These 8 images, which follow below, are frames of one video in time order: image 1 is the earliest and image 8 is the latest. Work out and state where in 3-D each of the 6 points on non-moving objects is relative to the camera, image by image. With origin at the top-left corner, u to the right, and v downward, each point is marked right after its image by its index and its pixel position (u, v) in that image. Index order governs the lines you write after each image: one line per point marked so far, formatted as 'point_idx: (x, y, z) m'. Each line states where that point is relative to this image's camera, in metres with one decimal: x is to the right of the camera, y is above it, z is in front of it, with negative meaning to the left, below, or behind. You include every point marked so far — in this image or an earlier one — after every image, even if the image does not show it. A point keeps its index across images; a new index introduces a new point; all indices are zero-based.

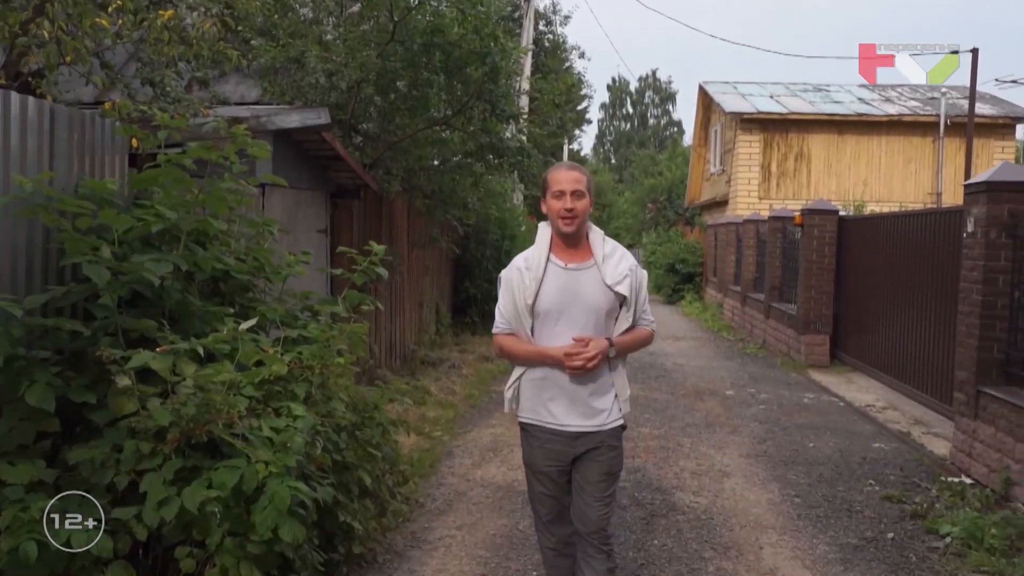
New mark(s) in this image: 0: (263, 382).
0: (-1.0, -0.4, +3.6) m
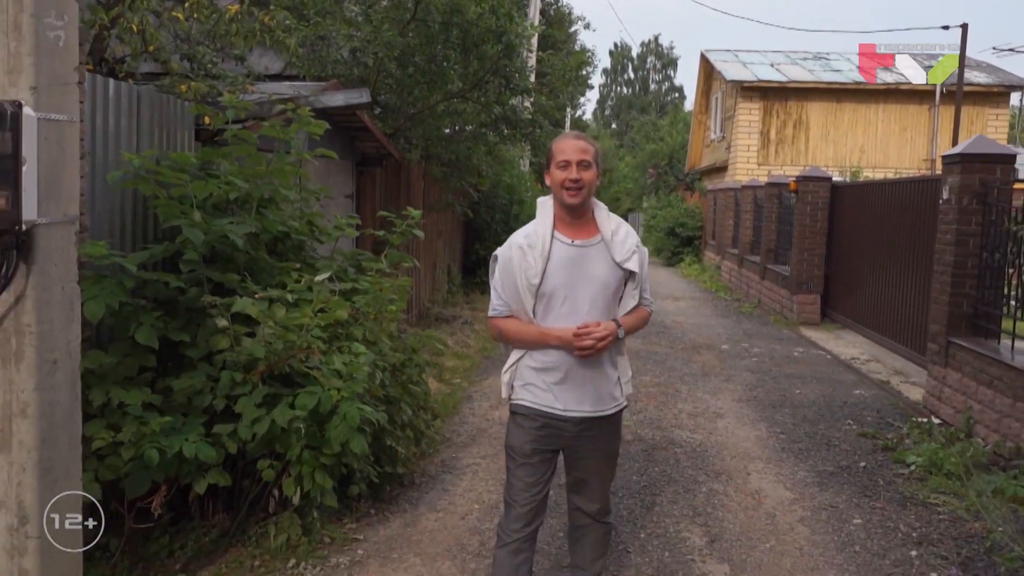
0: (-0.9, -0.2, +4.3) m
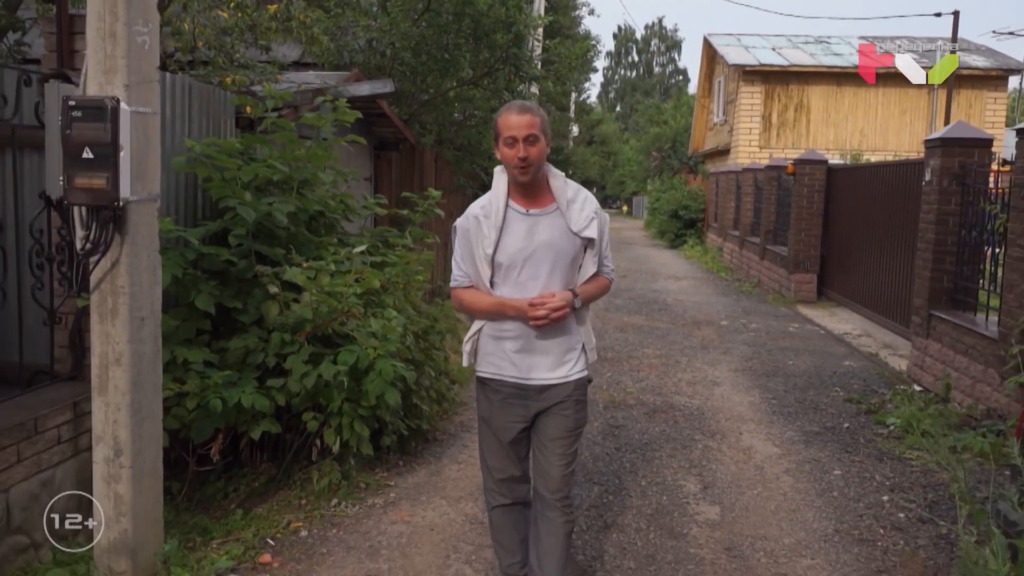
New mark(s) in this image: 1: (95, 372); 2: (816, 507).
0: (-0.8, 0.0, +4.8) m
1: (-1.6, -0.3, +3.4) m
2: (+1.7, -1.2, +4.7) m
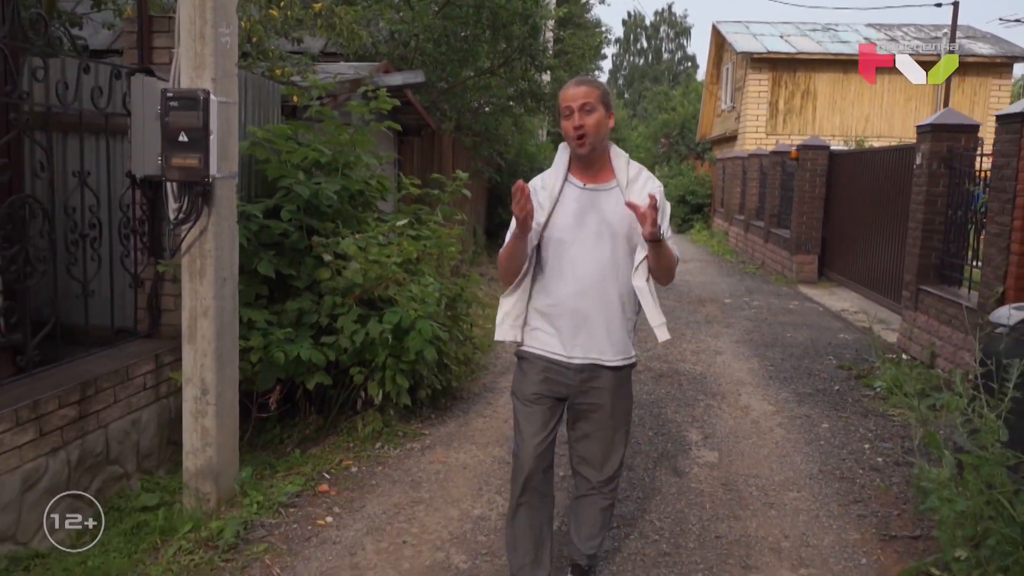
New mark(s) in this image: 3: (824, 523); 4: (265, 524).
0: (-0.7, +0.2, +5.4) m
1: (-1.5, -0.2, +4.0) m
2: (+1.8, -1.0, +5.3) m
3: (+1.5, -1.2, +4.2) m
4: (-1.2, -1.1, +4.0) m
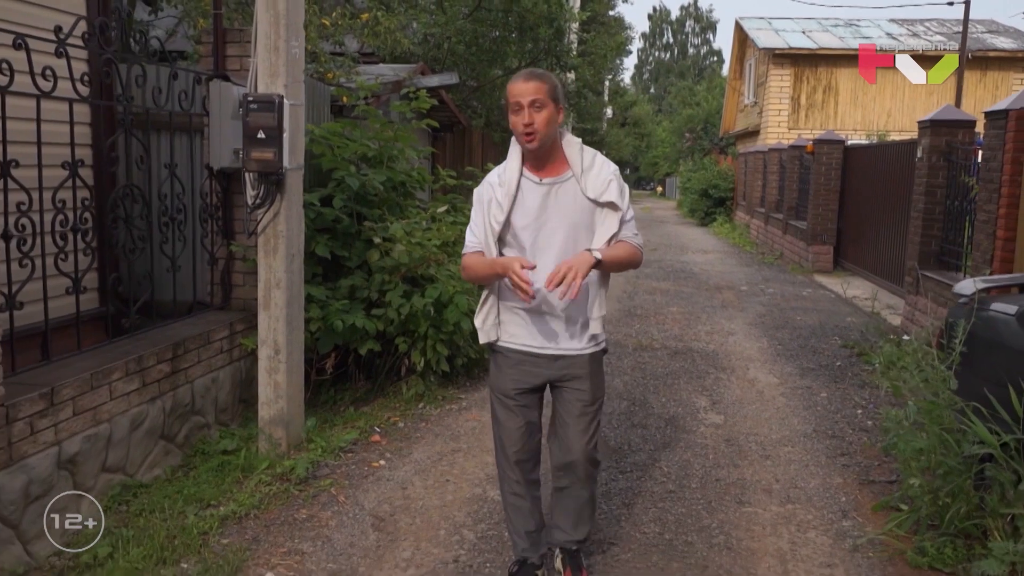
0: (-0.5, +0.3, +6.1) m
1: (-1.4, 0.0, +4.7) m
2: (+2.0, -0.9, +5.9) m
3: (+1.7, -1.0, +4.8) m
4: (-1.0, -1.0, +4.7) m
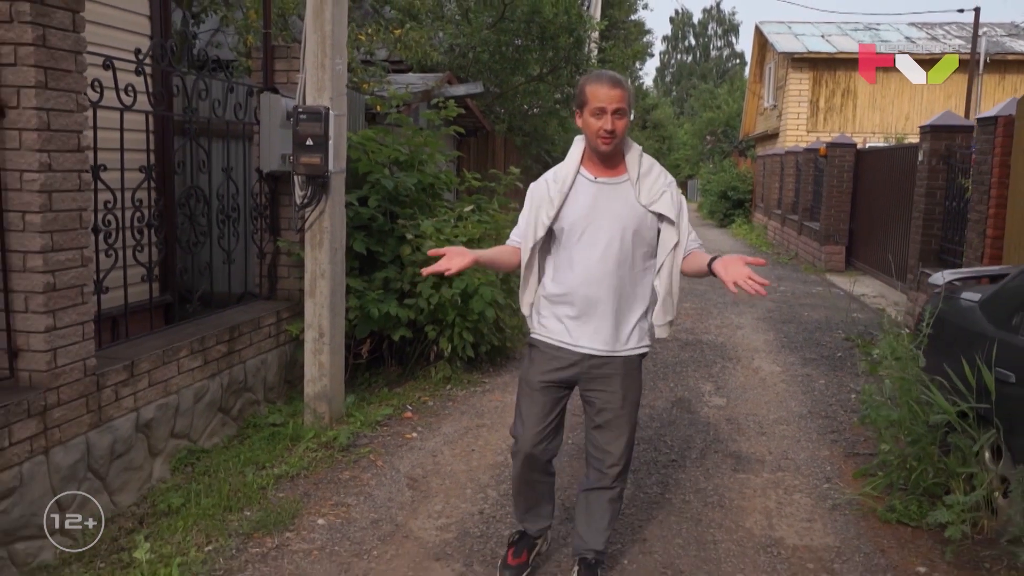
0: (-0.3, +0.4, +6.6) m
1: (-1.3, 0.0, +5.3) m
2: (+2.1, -0.8, +6.4) m
3: (+1.8, -1.0, +5.3) m
4: (-0.9, -0.9, +5.3) m
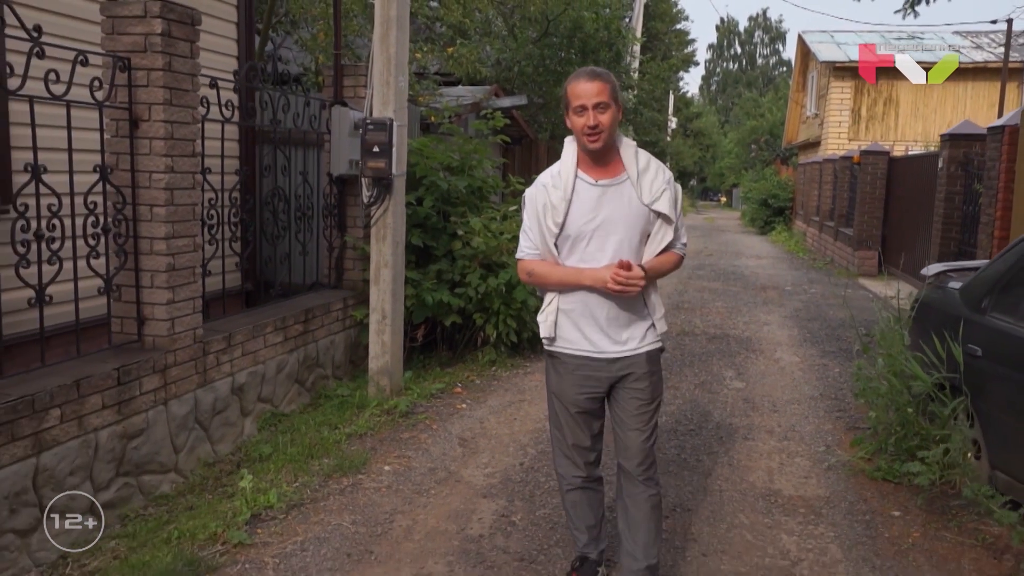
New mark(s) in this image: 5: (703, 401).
0: (0.0, +0.4, +7.4) m
1: (-1.0, +0.1, +6.1) m
2: (+2.4, -0.8, +7.0) m
3: (+2.1, -0.9, +6.0) m
4: (-0.6, -0.8, +6.1) m
5: (+1.4, -0.9, +6.5) m
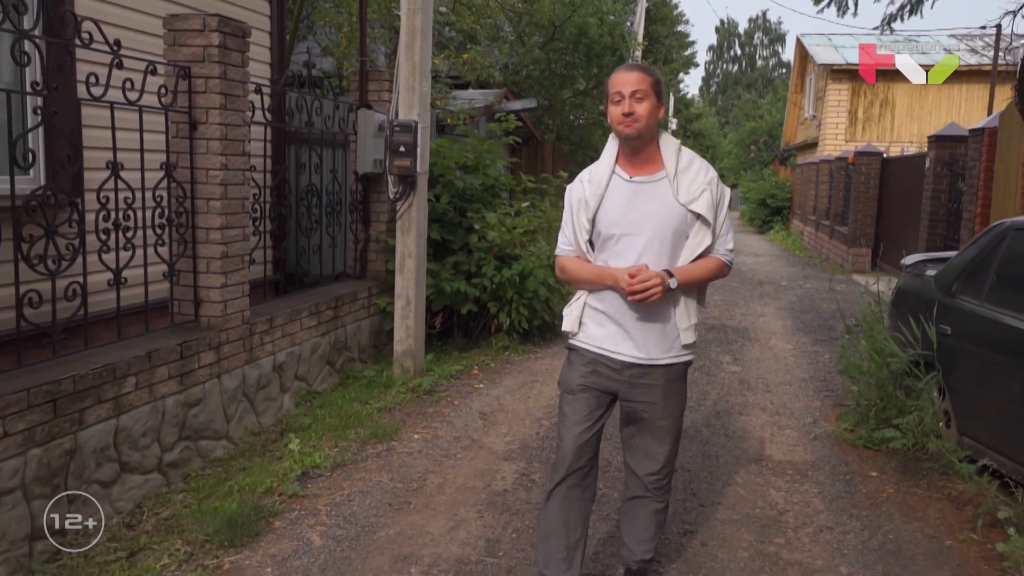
0: (+0.1, +0.5, +7.9) m
1: (-0.9, +0.2, +6.6) m
2: (+2.5, -0.7, +7.5) m
3: (+2.2, -0.8, +6.5) m
4: (-0.5, -0.7, +6.6) m
5: (+1.5, -0.8, +7.0) m
